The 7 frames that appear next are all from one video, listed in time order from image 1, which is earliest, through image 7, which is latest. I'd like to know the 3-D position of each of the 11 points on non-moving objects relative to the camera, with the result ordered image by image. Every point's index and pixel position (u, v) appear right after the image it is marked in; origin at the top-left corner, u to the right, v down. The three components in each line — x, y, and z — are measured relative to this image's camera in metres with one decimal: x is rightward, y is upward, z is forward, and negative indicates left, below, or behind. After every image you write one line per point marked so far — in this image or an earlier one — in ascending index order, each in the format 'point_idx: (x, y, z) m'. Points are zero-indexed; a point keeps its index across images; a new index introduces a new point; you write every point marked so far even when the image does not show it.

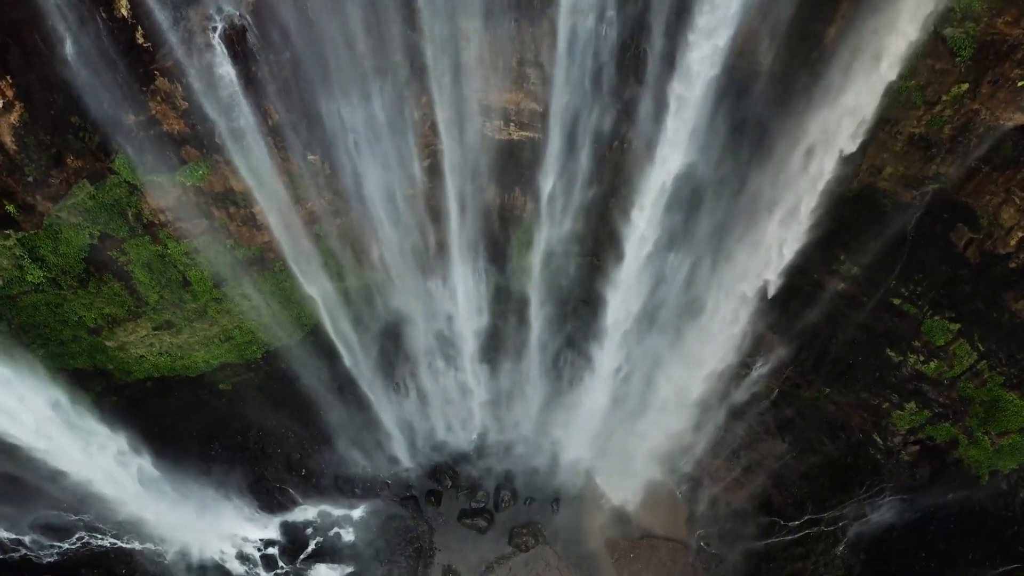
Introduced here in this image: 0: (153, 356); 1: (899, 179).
0: (-7.8, -1.5, +13.6) m
1: (+7.1, +2.0, +11.4) m
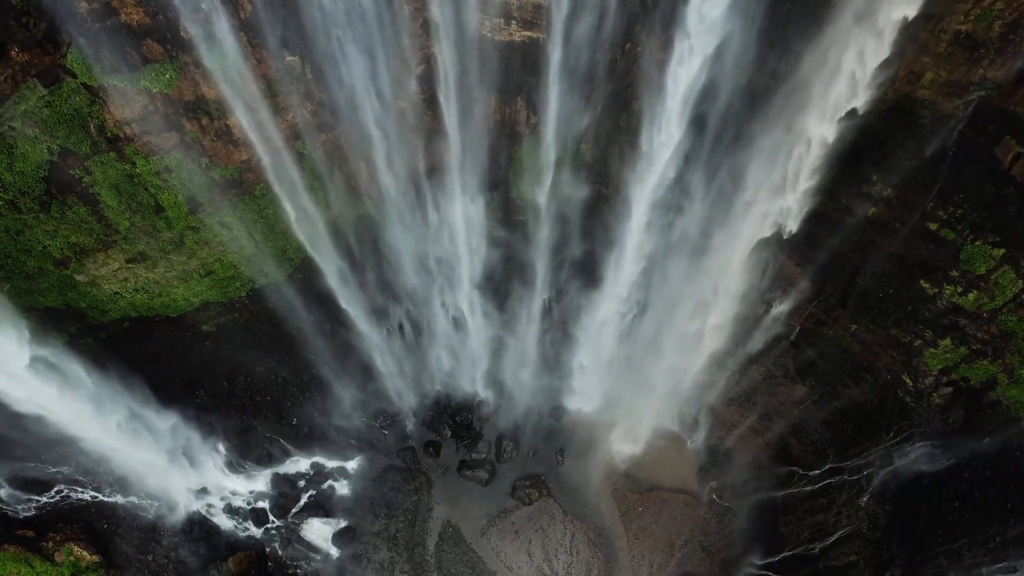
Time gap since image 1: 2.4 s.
0: (-7.8, -0.1, +12.6) m
1: (+7.1, +3.3, +10.3) m
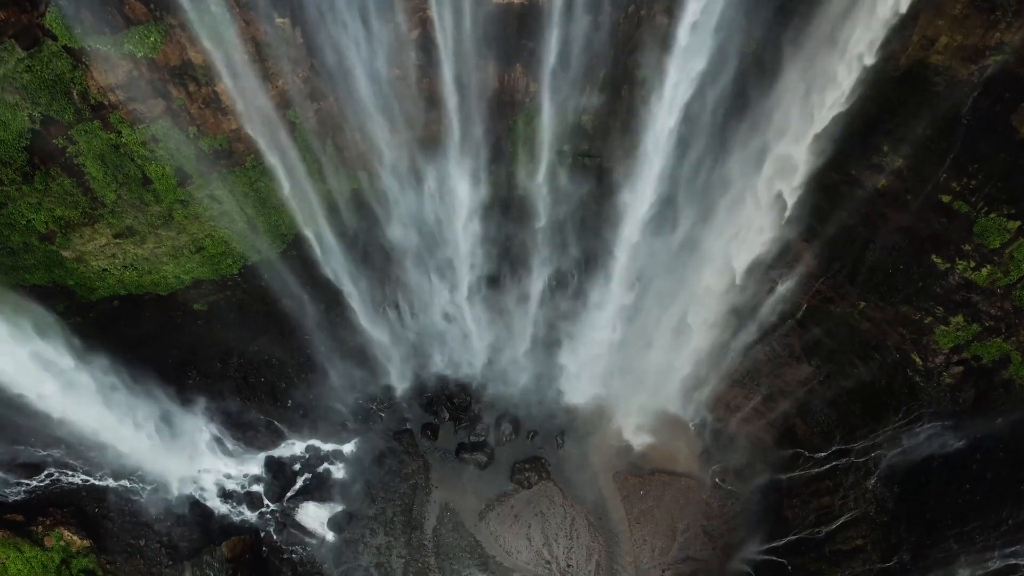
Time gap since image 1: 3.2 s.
0: (-7.8, +0.4, +12.3) m
1: (+7.0, +3.8, +9.9) m
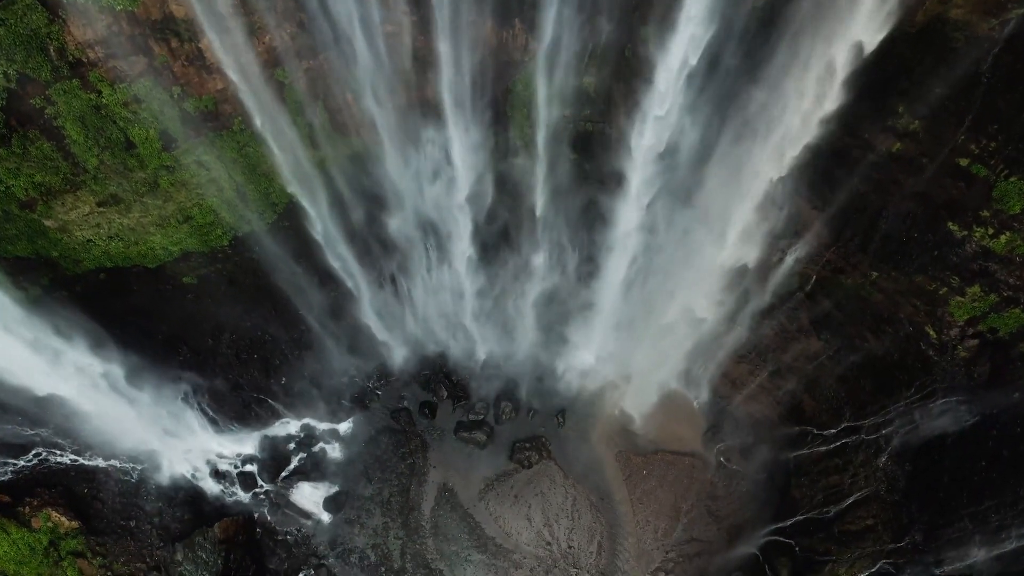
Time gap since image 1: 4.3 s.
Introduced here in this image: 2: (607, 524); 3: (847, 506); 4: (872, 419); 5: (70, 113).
0: (-7.8, +0.9, +11.9) m
1: (+7.0, +4.3, +9.4) m
2: (+2.0, -5.1, +13.5) m
3: (+6.9, -4.5, +12.8) m
4: (+7.3, -2.7, +12.6) m
5: (-7.1, +2.8, +10.0) m
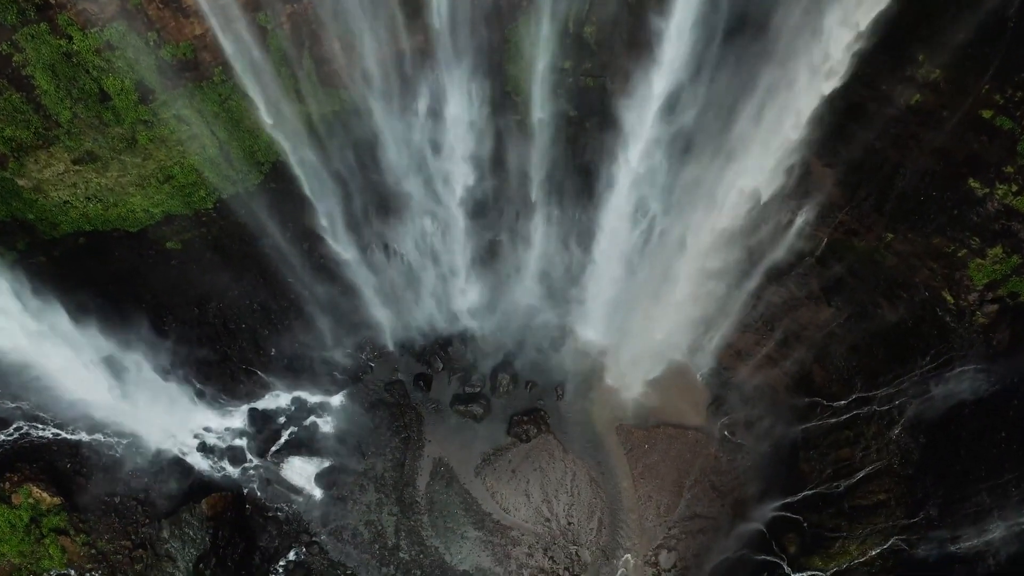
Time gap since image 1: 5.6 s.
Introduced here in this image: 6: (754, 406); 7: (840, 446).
0: (-7.9, +1.6, +11.3) m
1: (+7.0, +5.0, +8.8) m
2: (+2.0, -4.4, +13.0) m
3: (+6.9, -3.8, +12.3) m
4: (+7.3, -2.0, +12.1) m
5: (-7.2, +3.5, +9.5) m
6: (+5.4, -2.7, +13.8) m
7: (+6.7, -3.2, +12.6) m
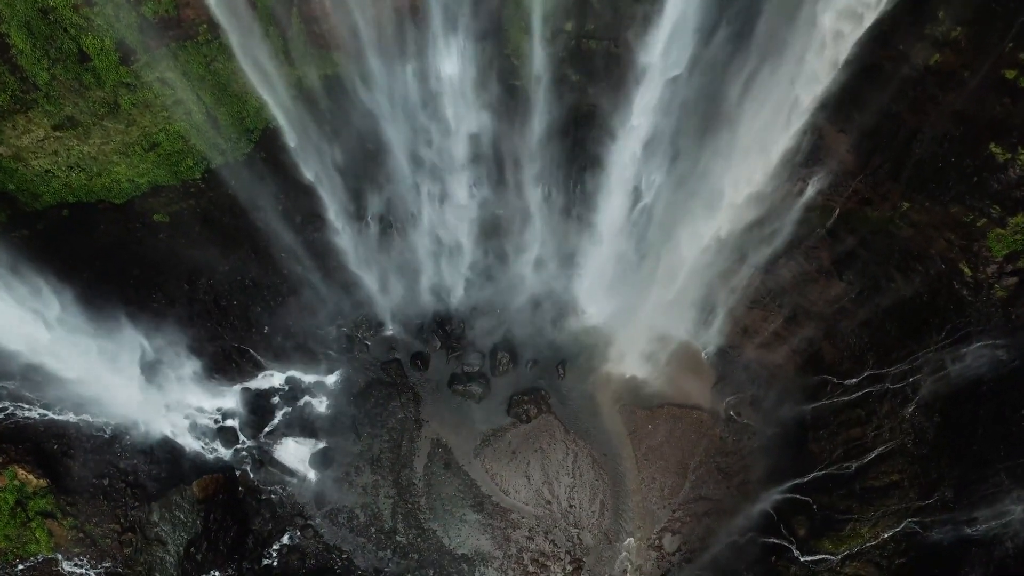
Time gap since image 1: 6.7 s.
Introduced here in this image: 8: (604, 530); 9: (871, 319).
0: (-7.9, +2.0, +10.9) m
1: (+6.9, +5.4, +8.3) m
2: (+2.0, -3.9, +12.6) m
3: (+6.9, -3.3, +11.9) m
4: (+7.3, -1.5, +11.7) m
5: (-7.2, +3.9, +9.0) m
6: (+5.4, -2.2, +13.4) m
7: (+6.7, -2.7, +12.2) m
8: (+1.8, -4.8, +12.3) m
9: (+6.9, -0.6, +11.9) m
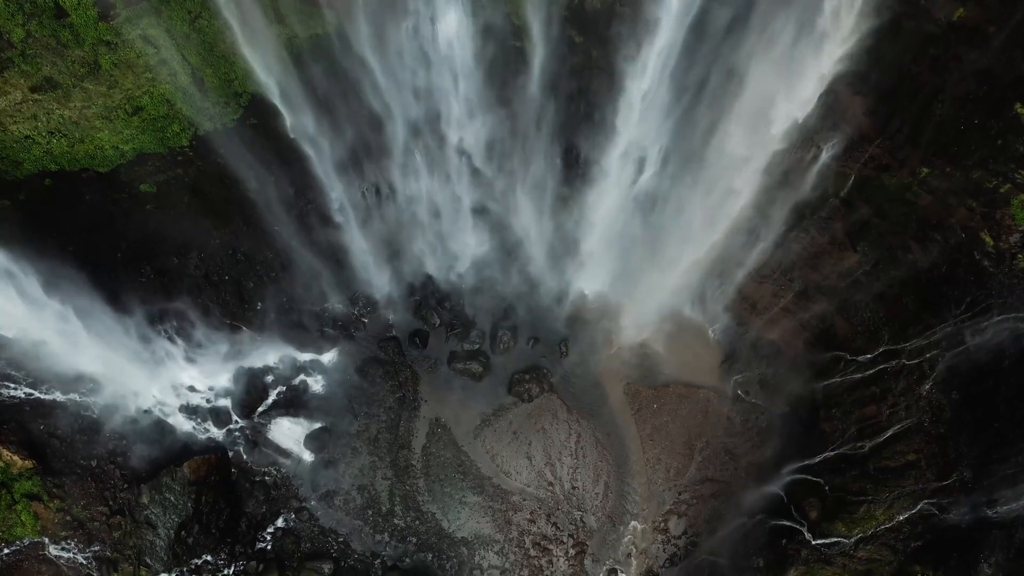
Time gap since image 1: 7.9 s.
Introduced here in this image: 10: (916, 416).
0: (-7.9, +2.5, +10.4) m
1: (+6.9, +5.9, +7.7) m
2: (+2.0, -3.4, +12.2) m
3: (+6.9, -2.8, +11.4) m
4: (+7.3, -1.0, +11.2) m
5: (-7.2, +4.4, +8.5) m
6: (+5.4, -1.6, +12.9) m
7: (+6.7, -2.2, +11.7) m
8: (+1.9, -4.3, +11.9) m
9: (+6.9, -0.1, +11.4) m
10: (+7.3, -2.3, +11.2) m
